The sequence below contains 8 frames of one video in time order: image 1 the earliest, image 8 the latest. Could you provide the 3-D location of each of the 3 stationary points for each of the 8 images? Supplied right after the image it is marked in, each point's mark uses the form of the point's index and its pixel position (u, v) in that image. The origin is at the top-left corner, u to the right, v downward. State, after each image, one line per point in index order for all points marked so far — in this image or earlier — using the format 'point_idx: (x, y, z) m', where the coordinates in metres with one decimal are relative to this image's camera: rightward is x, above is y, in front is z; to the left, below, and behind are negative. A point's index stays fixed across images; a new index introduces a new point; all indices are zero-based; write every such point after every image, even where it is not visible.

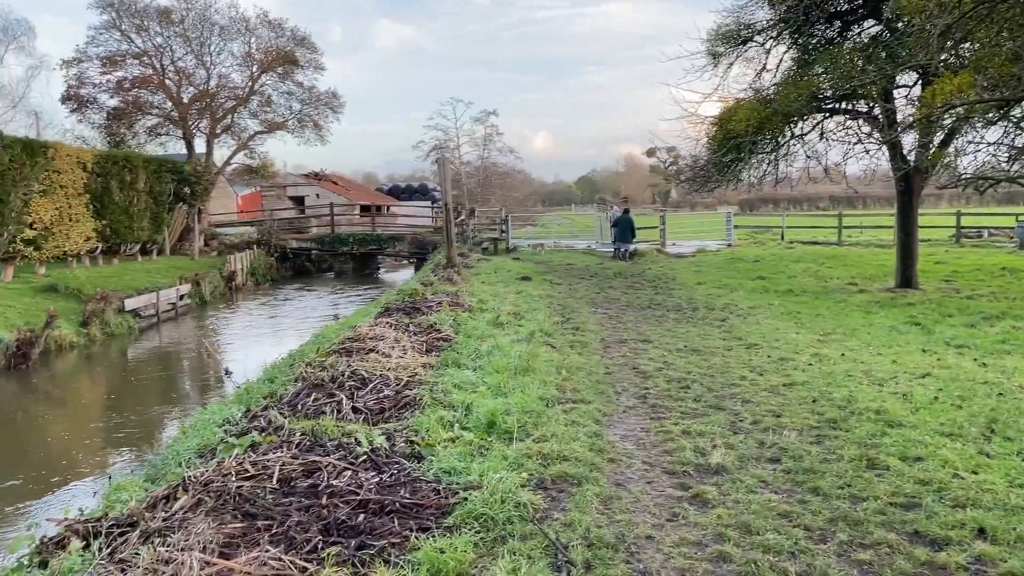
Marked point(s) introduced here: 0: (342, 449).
0: (-0.9, -0.8, +3.4) m
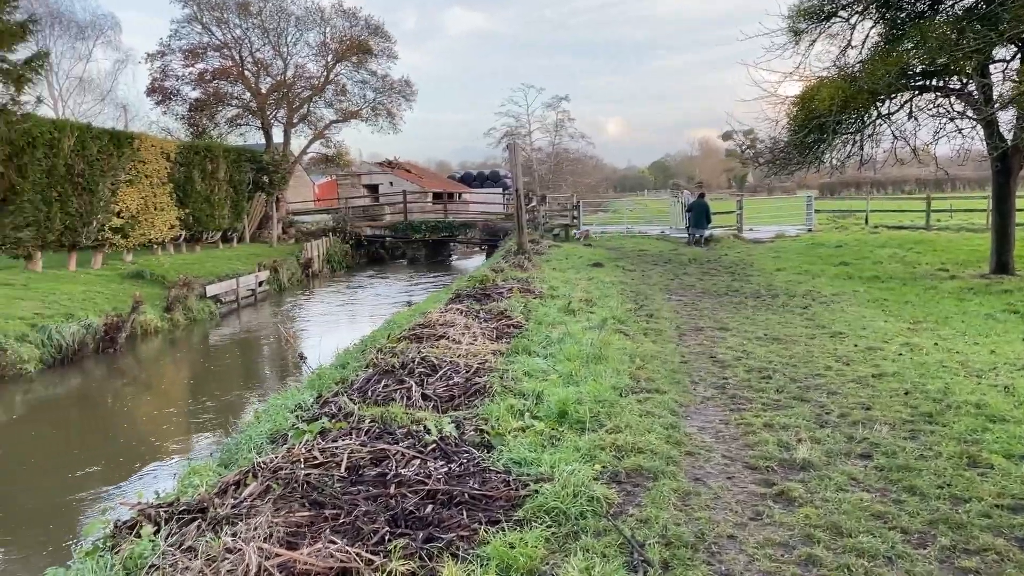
0: (-0.5, -0.7, +3.4) m
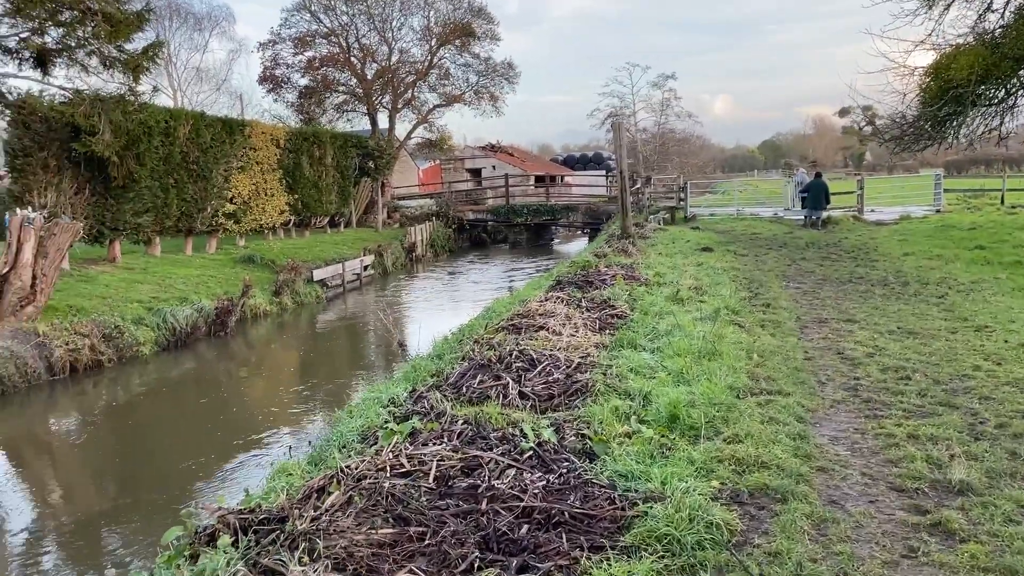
0: (0.0, -0.7, +3.1) m
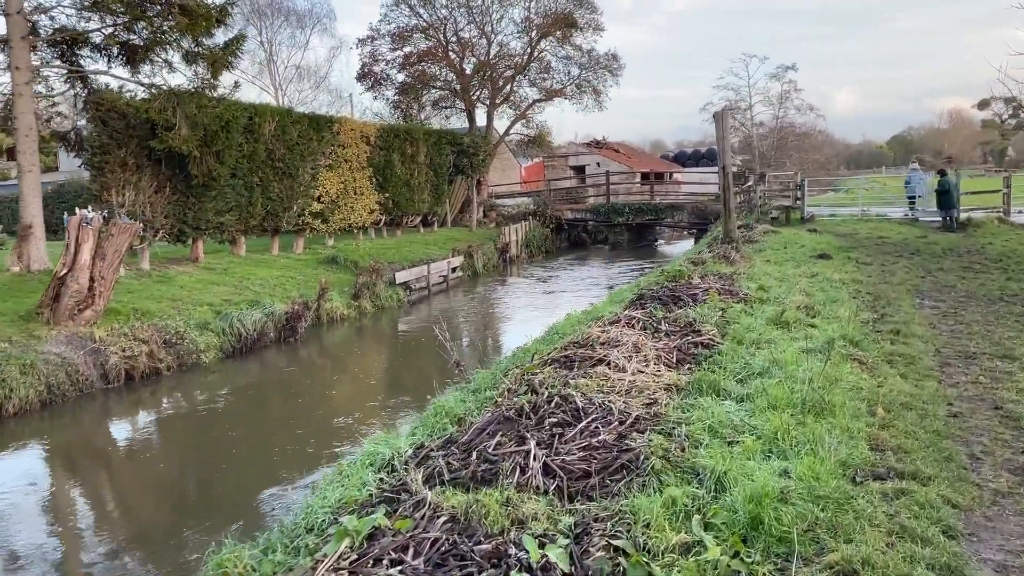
0: (0.0, -0.9, +2.2) m
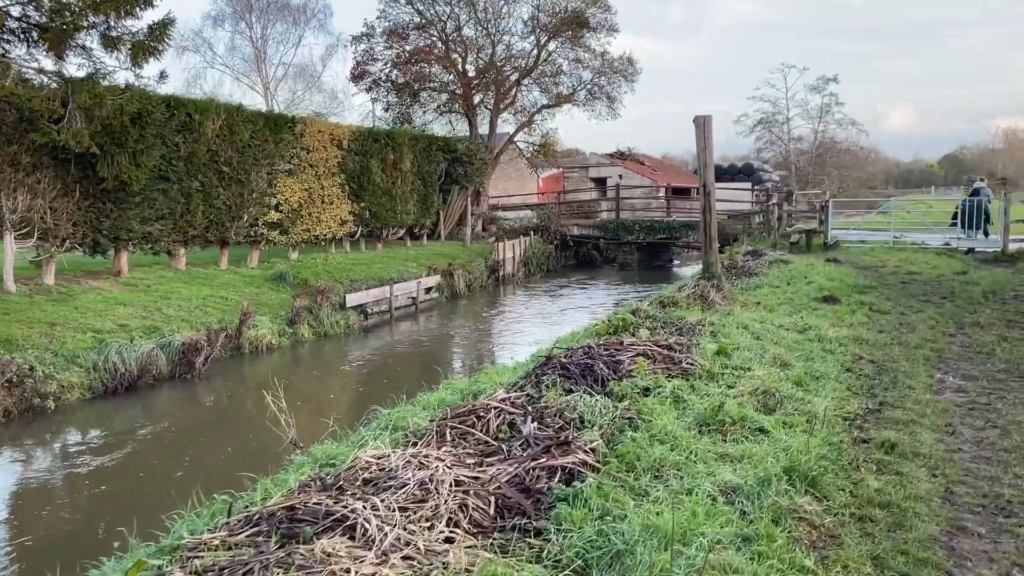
0: (-1.4, -1.2, +0.3) m
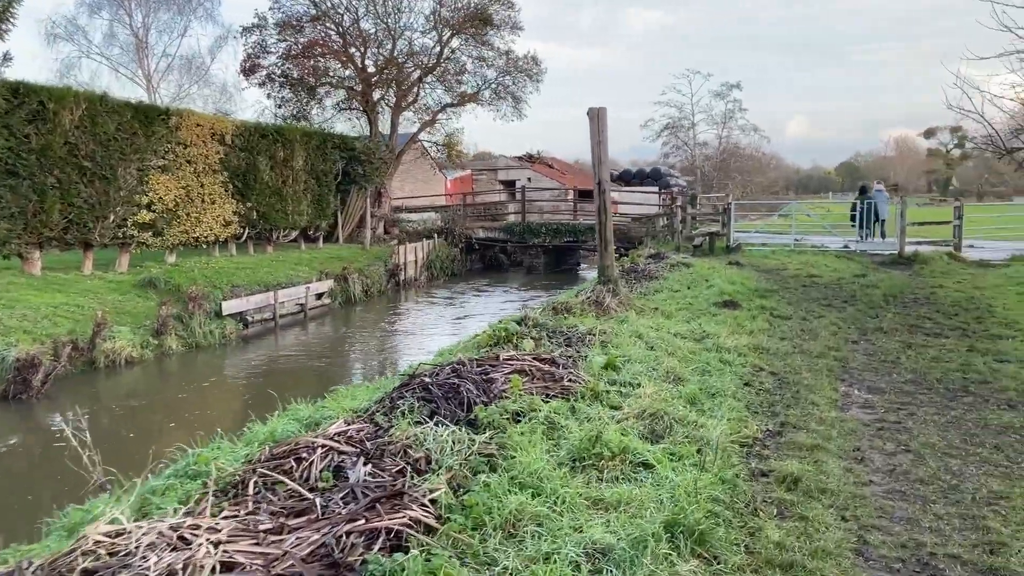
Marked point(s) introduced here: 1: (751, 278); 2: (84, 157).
0: (-1.8, -1.3, -0.7) m
1: (+3.8, +0.2, +11.1) m
2: (-7.7, +2.3, +12.1) m
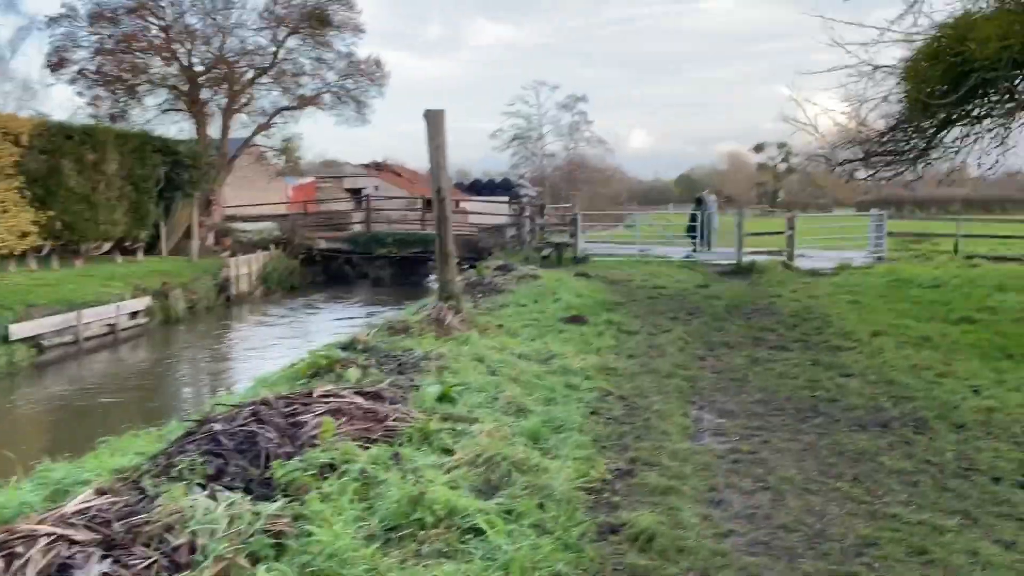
0: (-1.7, -1.3, -1.7) m
1: (+1.3, 0.0, +11.0) m
2: (-10.2, +1.9, +9.6) m
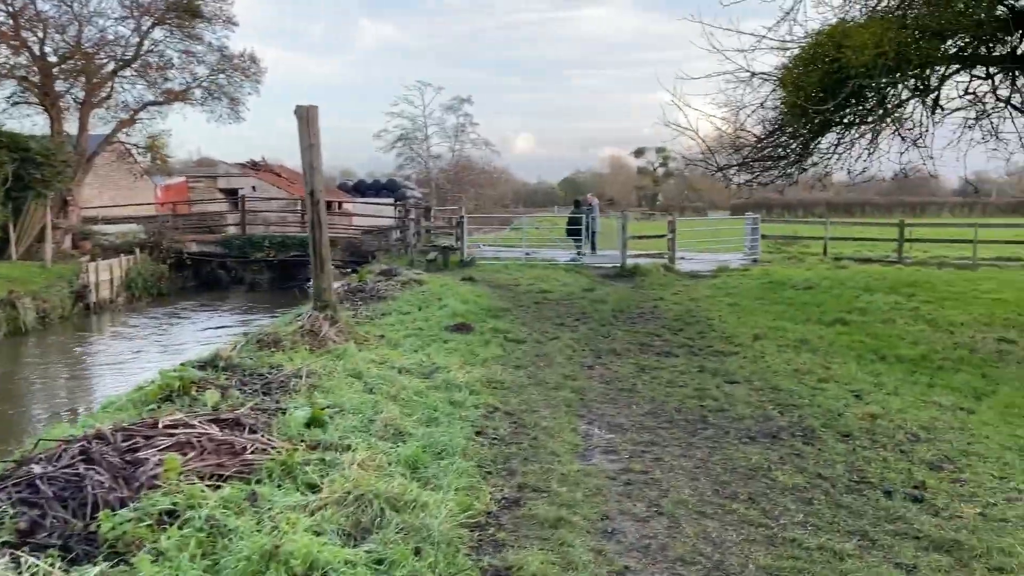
0: (-1.4, -1.4, -2.3) m
1: (-0.5, -0.1, +10.7) m
2: (-11.7, +1.7, +7.5) m
